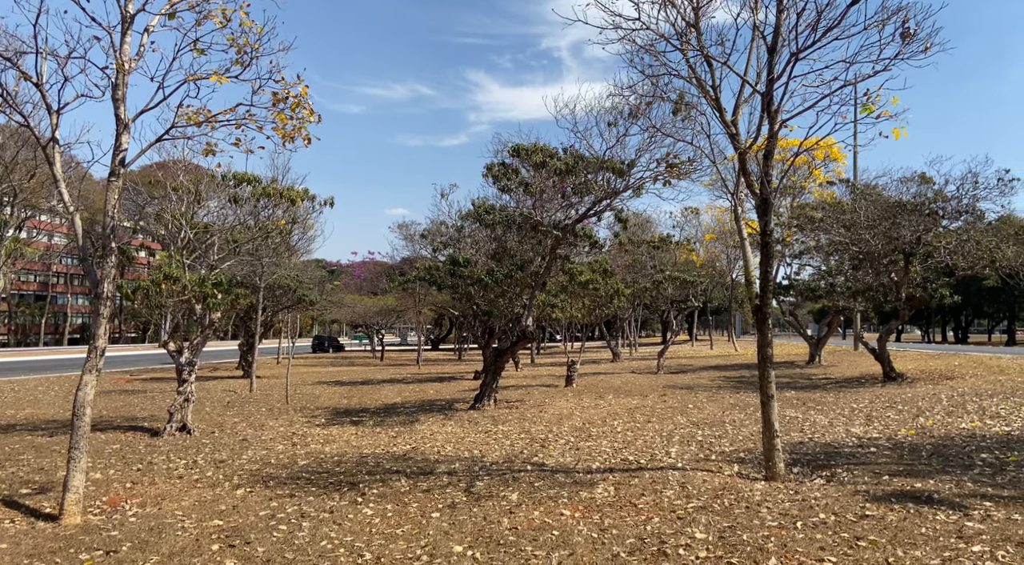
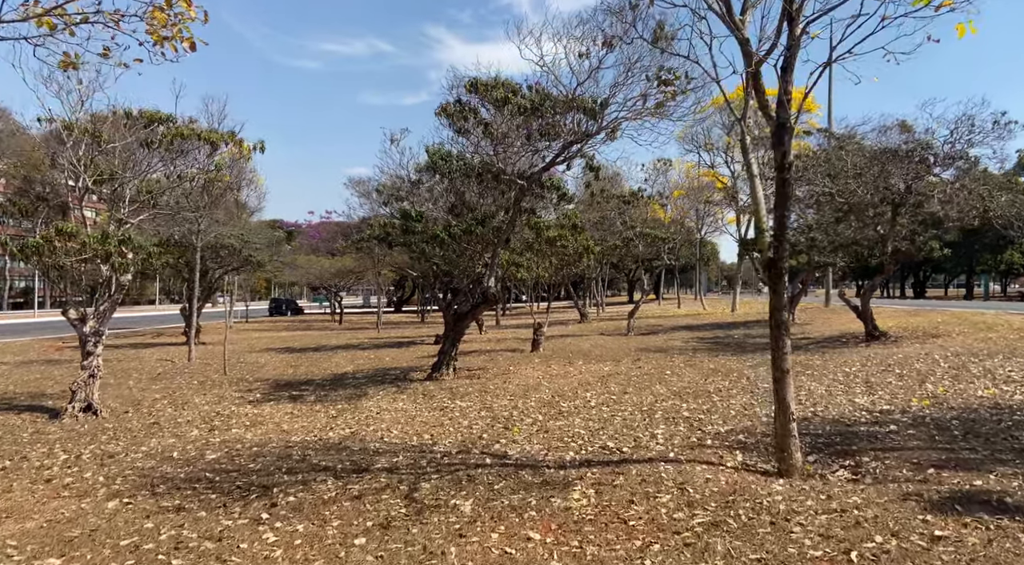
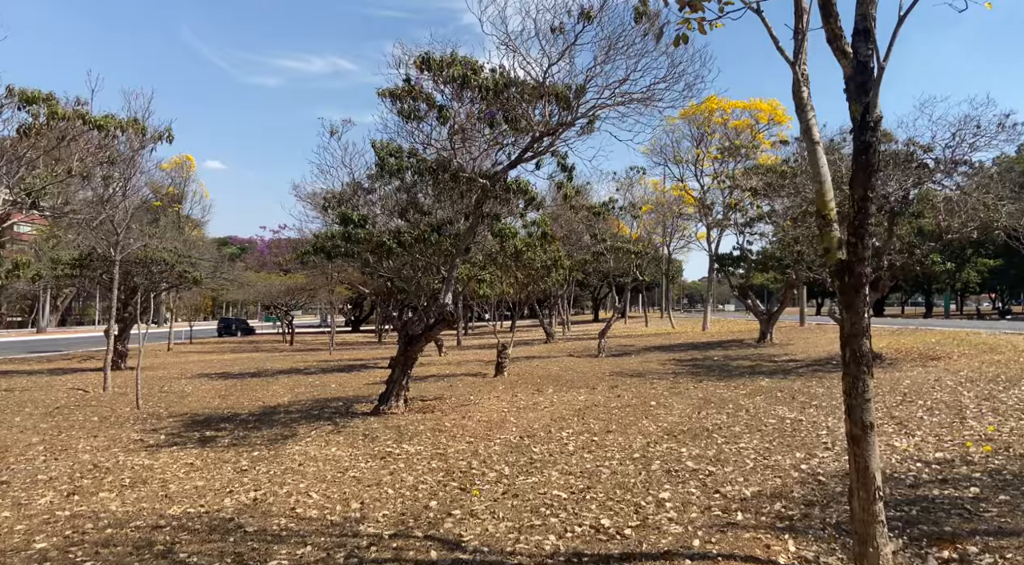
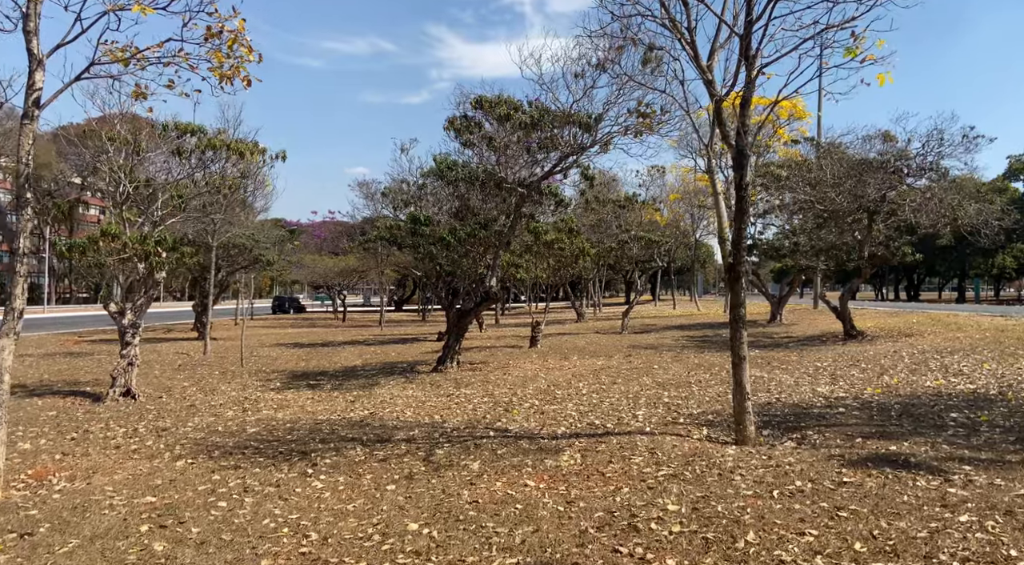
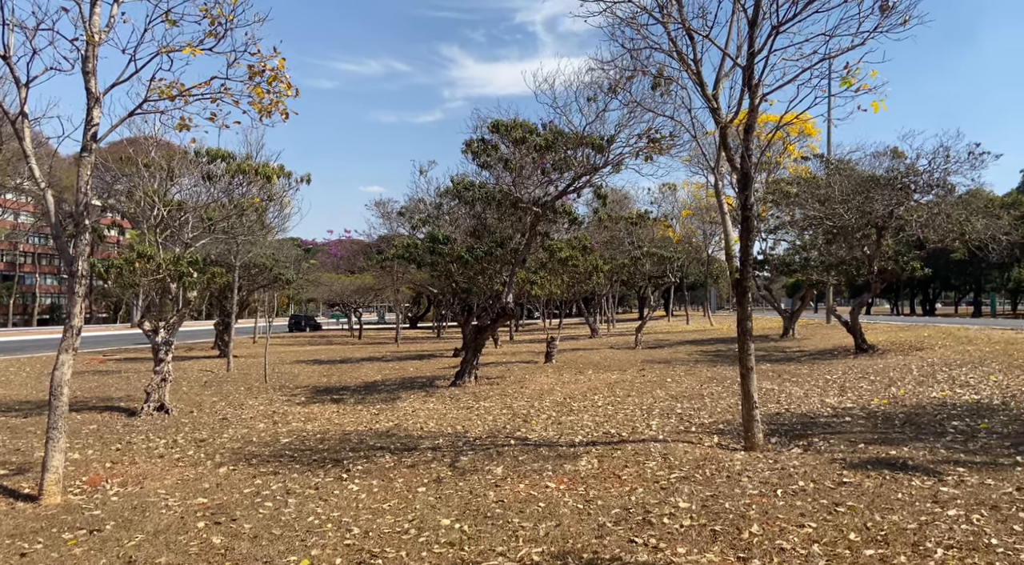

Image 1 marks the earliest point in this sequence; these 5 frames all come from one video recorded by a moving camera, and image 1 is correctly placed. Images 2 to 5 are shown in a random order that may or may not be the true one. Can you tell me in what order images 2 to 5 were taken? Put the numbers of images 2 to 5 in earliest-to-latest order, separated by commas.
5, 4, 2, 3
